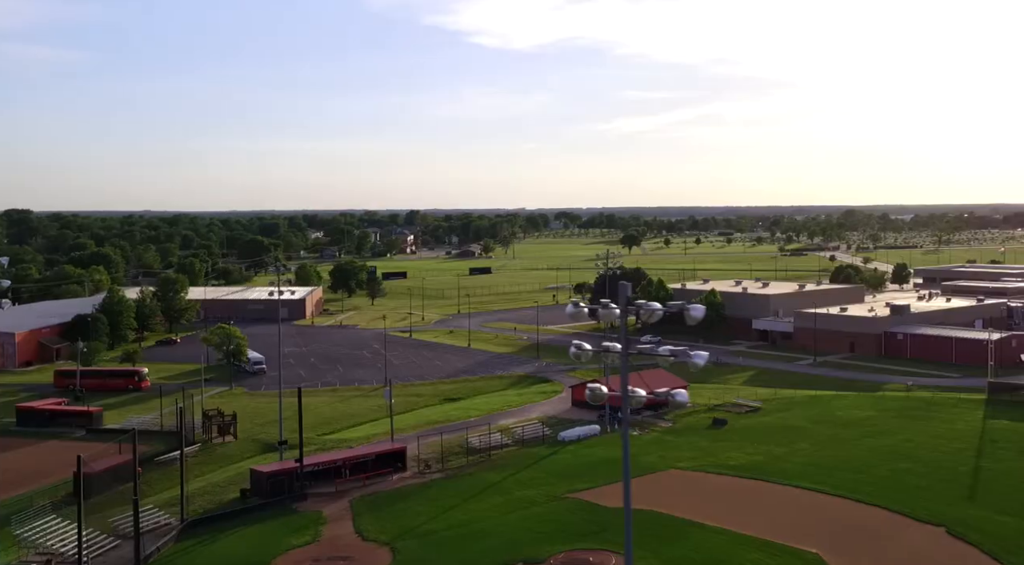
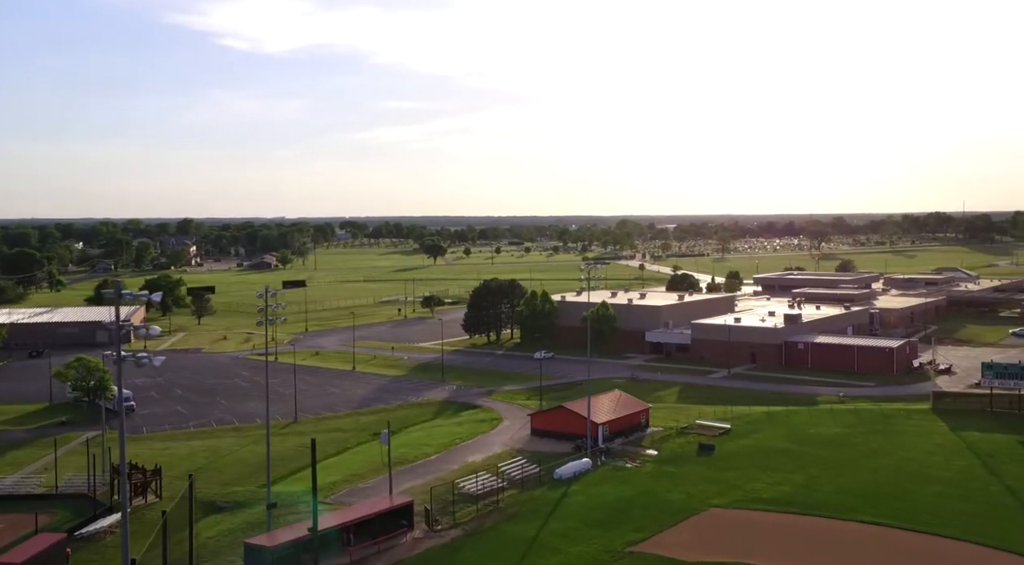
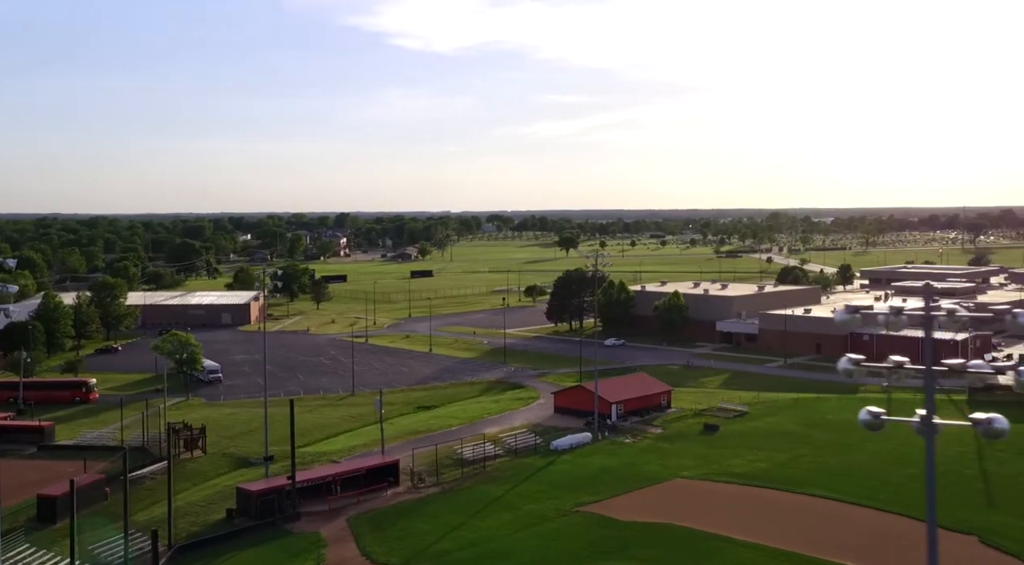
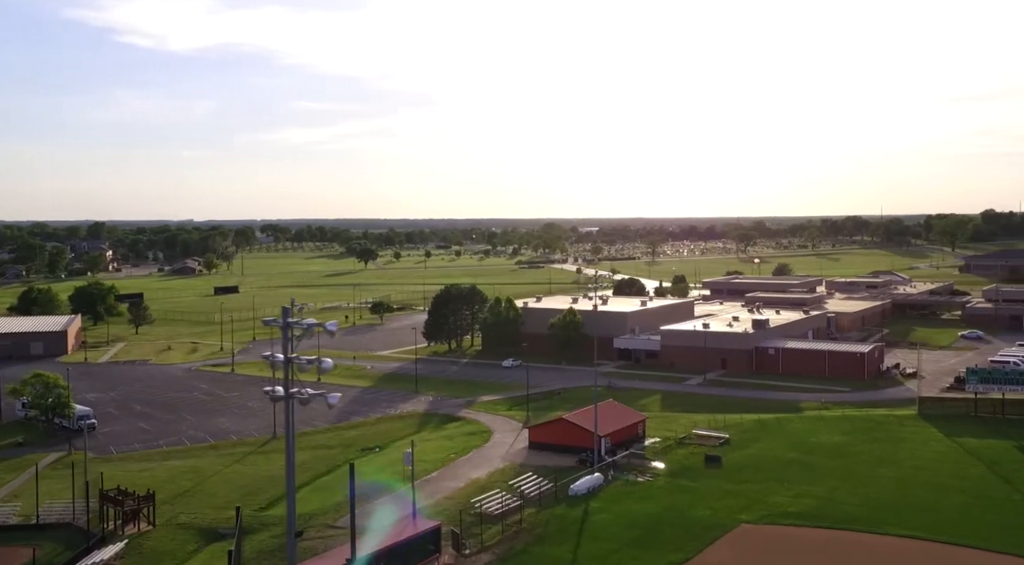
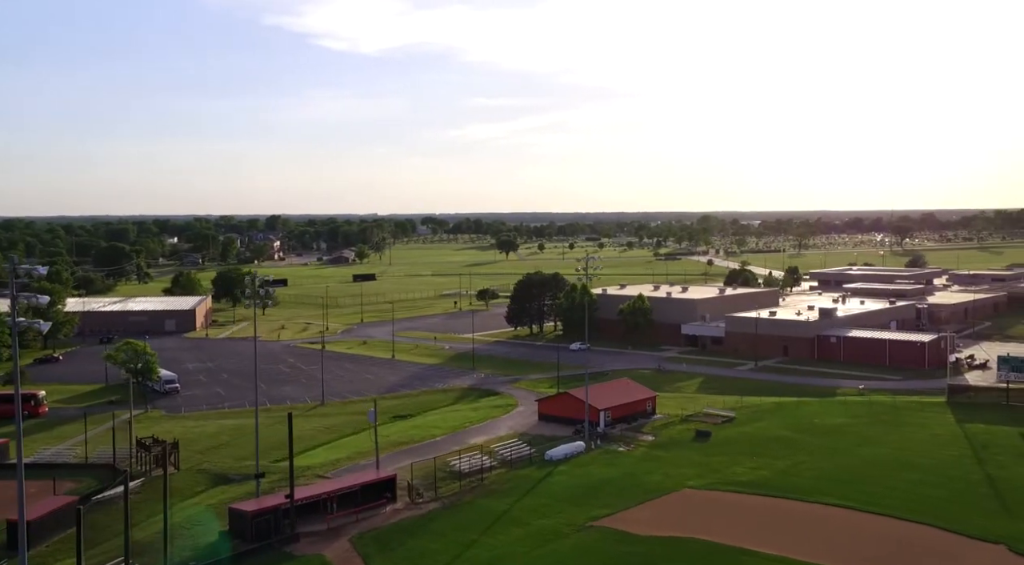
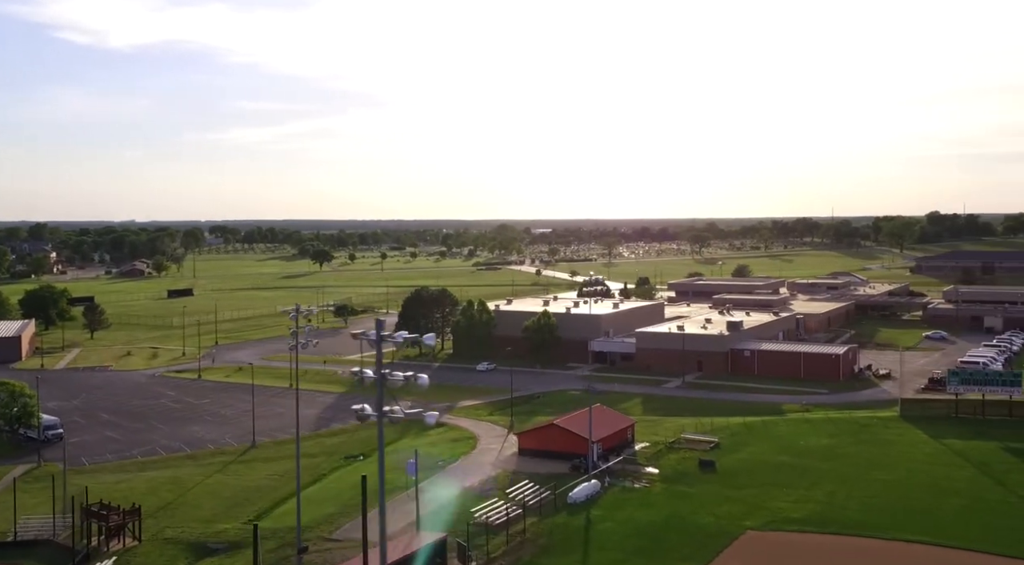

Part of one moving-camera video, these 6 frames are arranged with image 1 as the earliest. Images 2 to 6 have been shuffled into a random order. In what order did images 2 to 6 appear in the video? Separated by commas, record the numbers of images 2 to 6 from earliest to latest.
3, 5, 2, 4, 6
